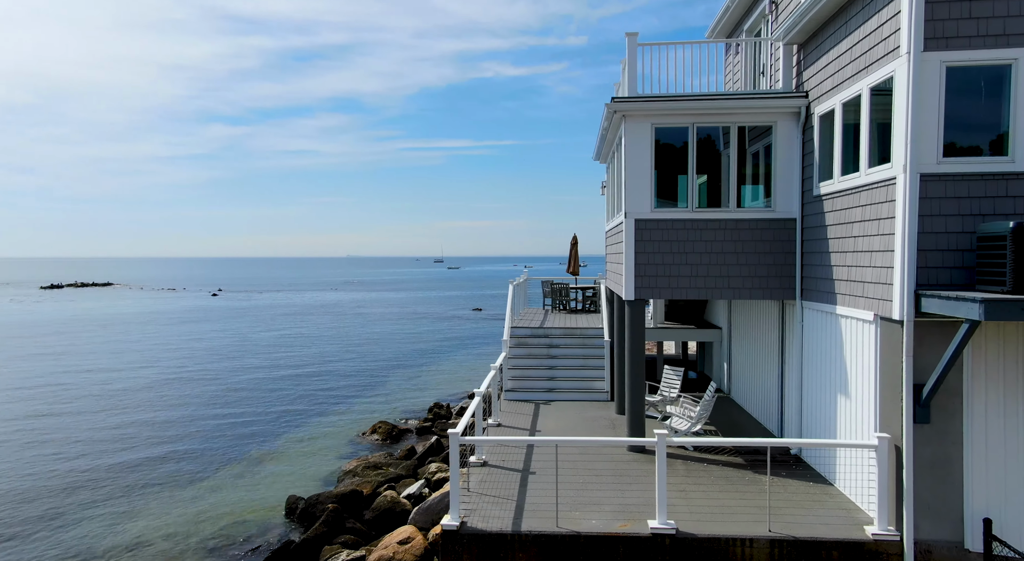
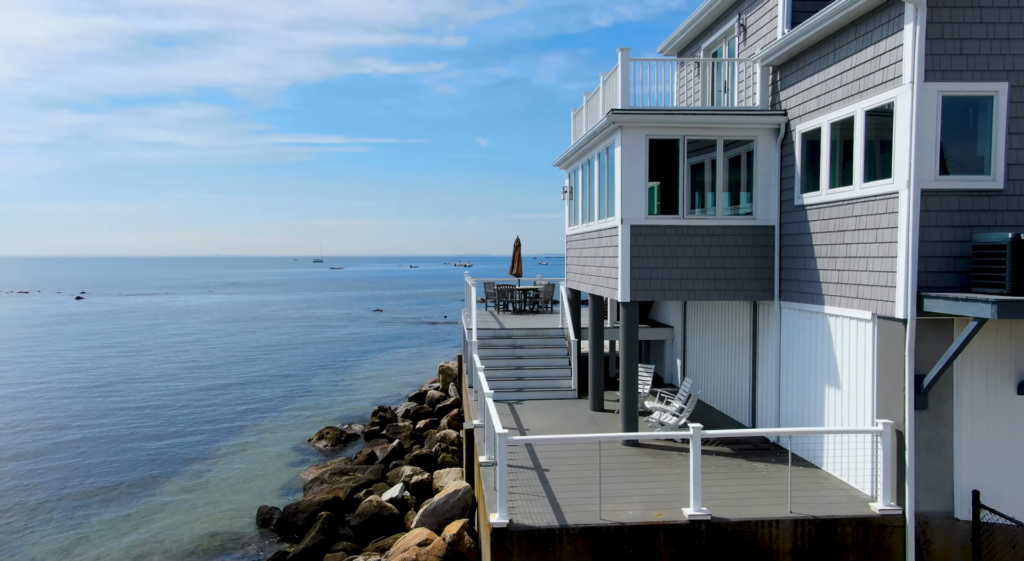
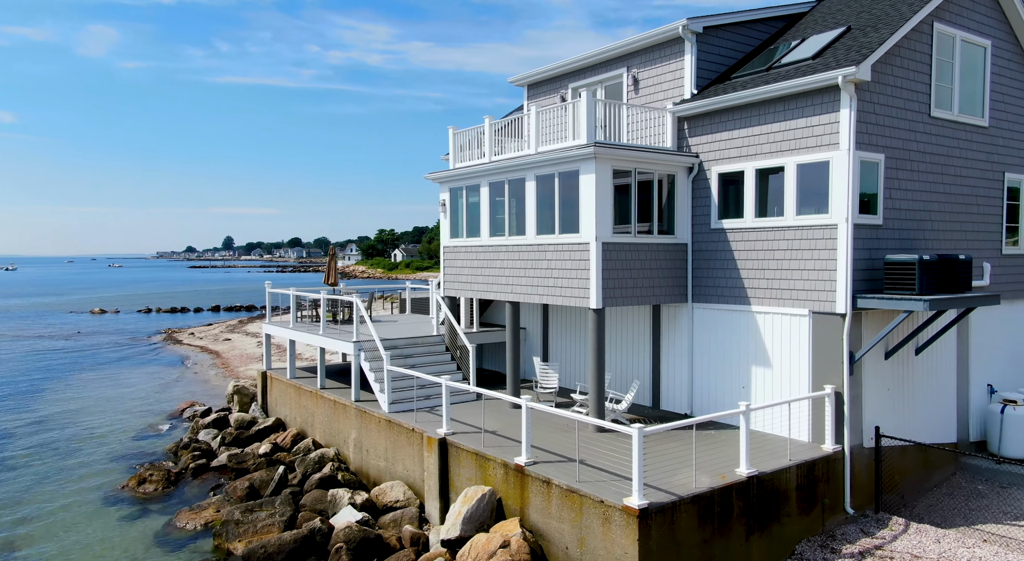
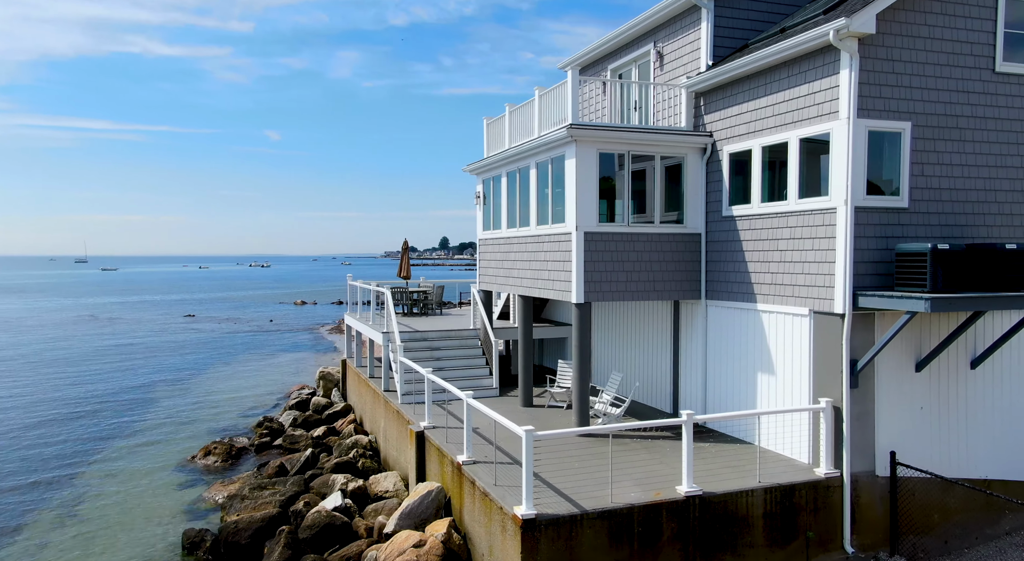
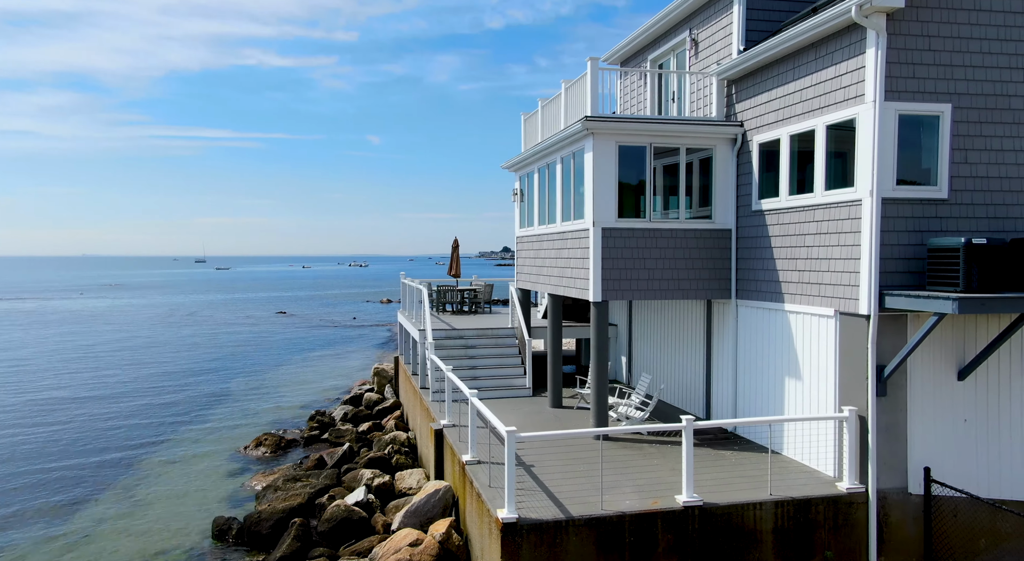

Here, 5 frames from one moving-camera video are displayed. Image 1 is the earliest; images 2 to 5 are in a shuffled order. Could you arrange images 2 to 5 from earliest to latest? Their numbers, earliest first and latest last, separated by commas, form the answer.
2, 5, 4, 3
